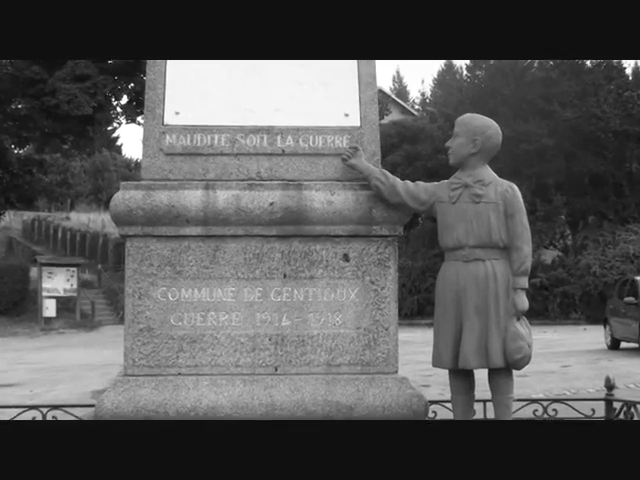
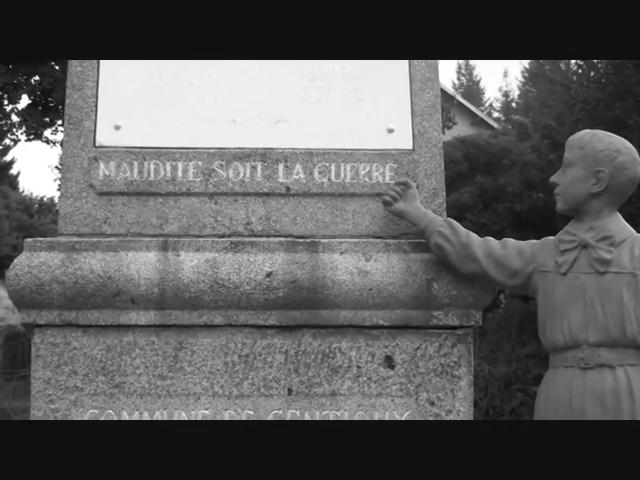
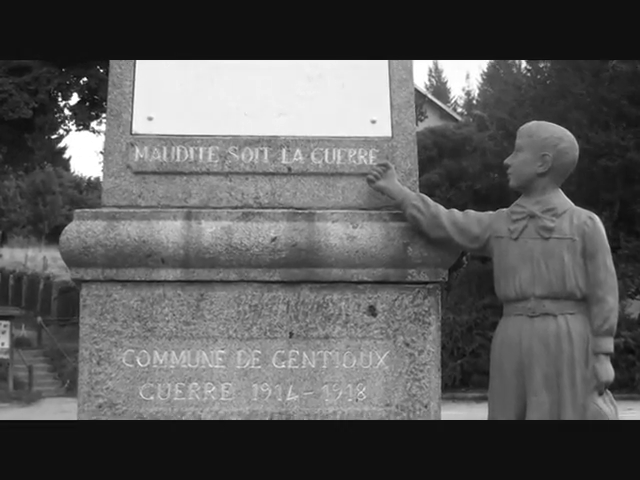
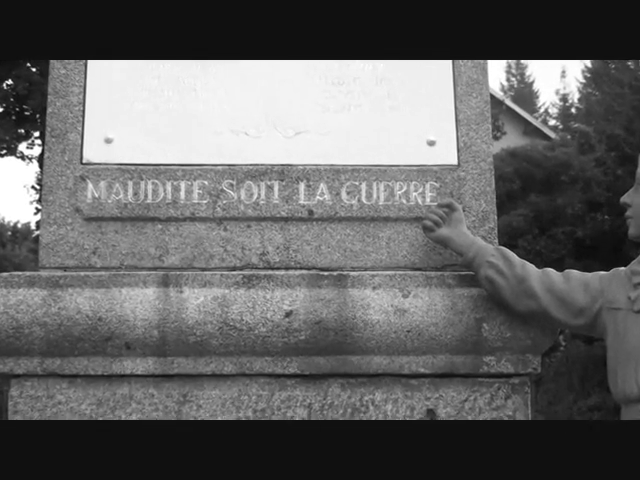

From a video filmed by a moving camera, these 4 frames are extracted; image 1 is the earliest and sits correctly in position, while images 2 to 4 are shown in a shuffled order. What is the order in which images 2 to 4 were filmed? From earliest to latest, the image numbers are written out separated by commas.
3, 2, 4
